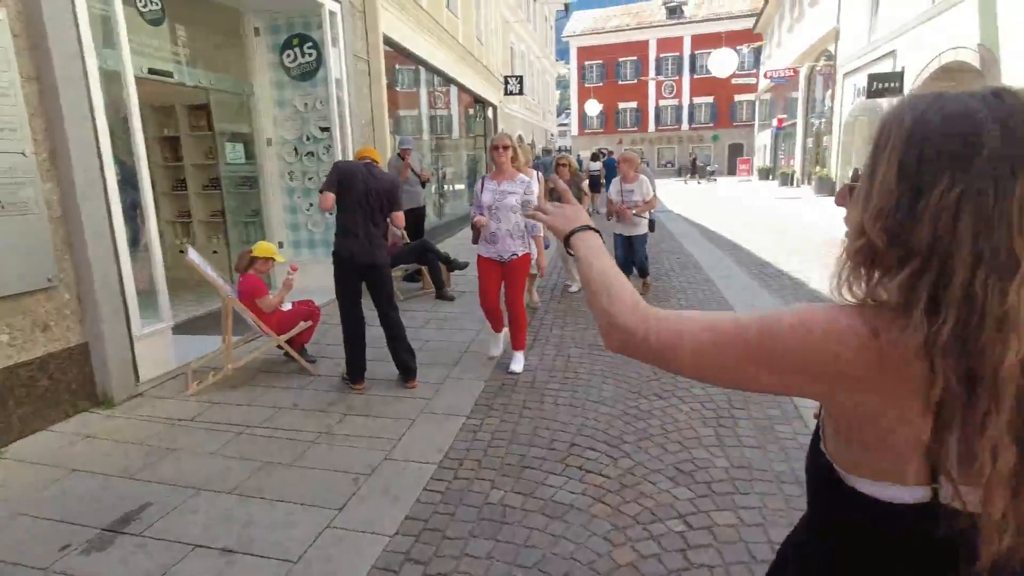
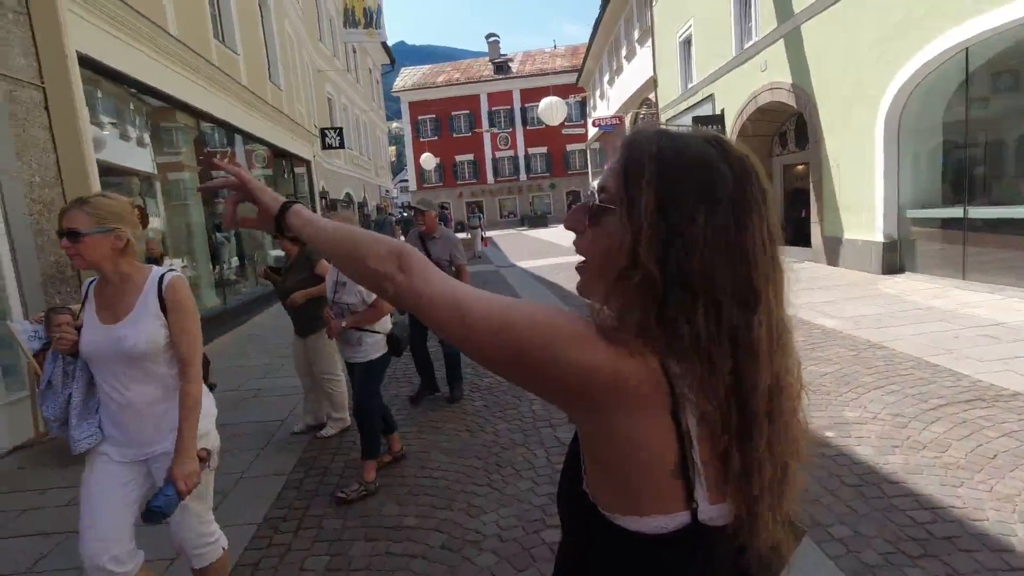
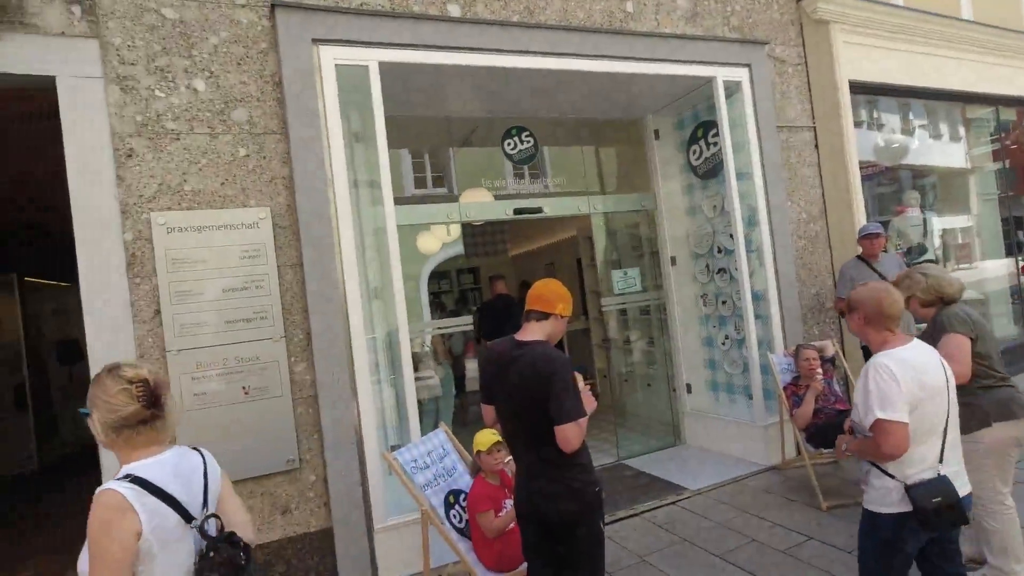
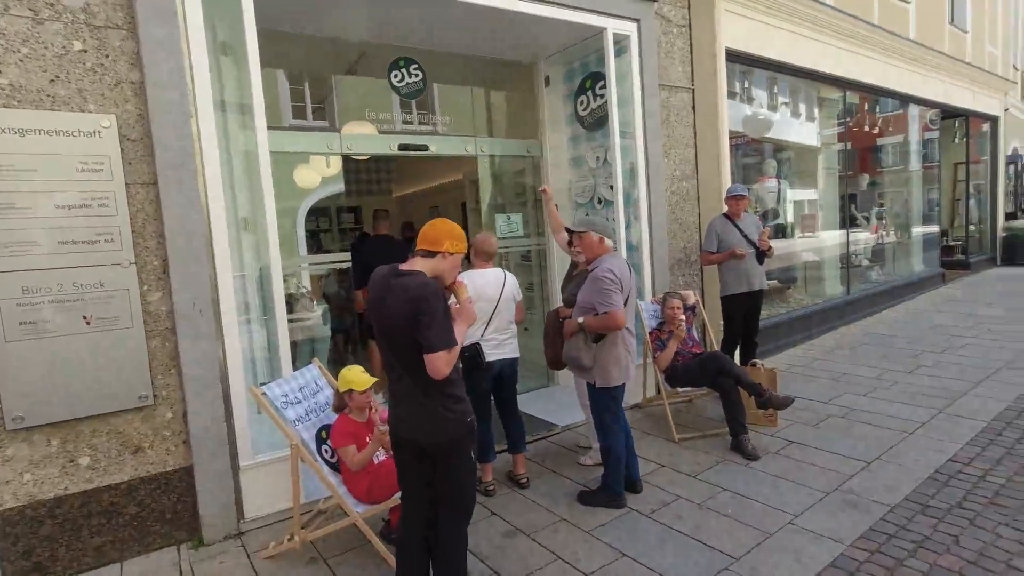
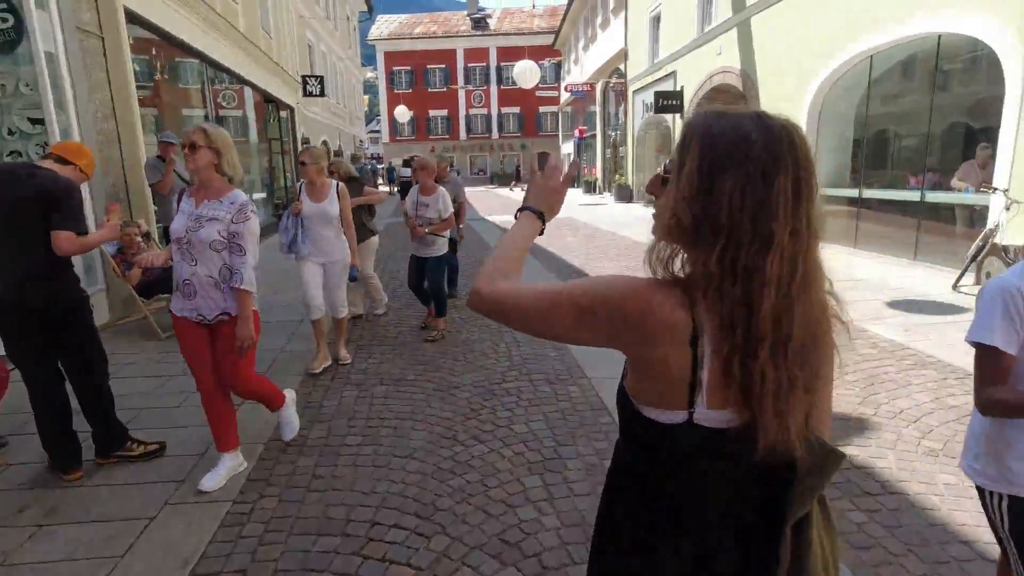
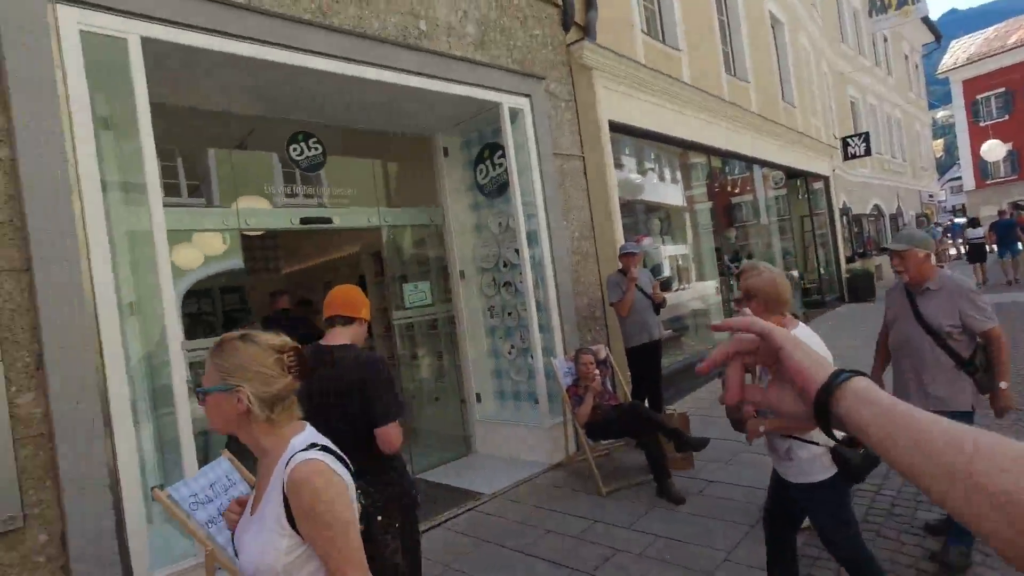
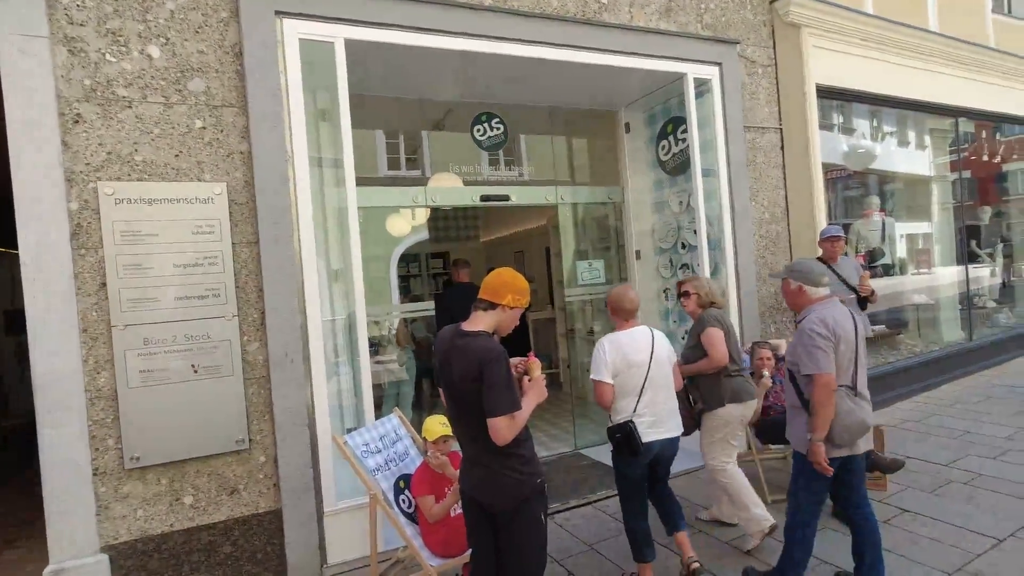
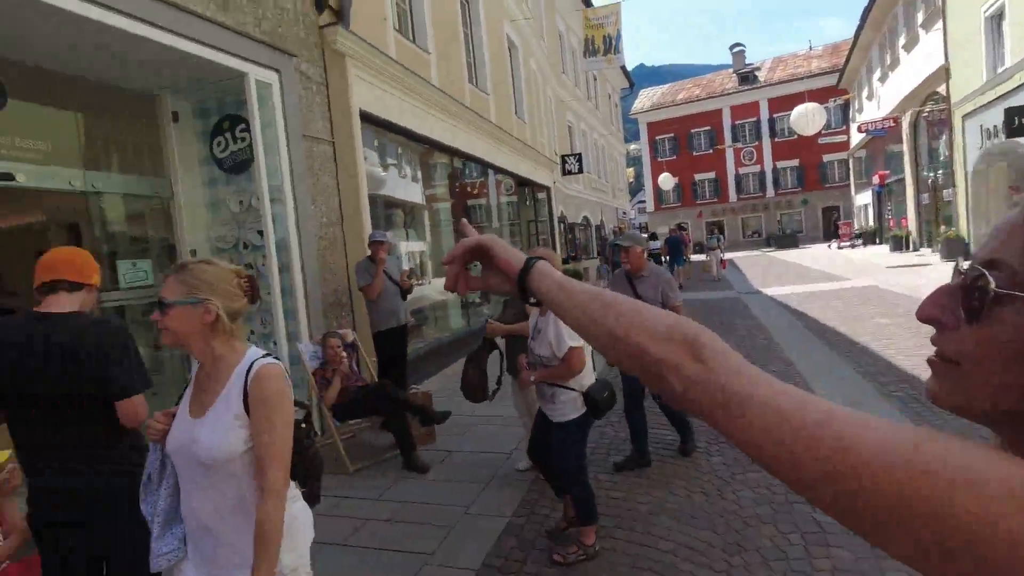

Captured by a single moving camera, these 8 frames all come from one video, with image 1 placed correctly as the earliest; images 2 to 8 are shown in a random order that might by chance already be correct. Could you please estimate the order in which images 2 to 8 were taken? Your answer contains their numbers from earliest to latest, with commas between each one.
5, 2, 8, 6, 3, 7, 4
